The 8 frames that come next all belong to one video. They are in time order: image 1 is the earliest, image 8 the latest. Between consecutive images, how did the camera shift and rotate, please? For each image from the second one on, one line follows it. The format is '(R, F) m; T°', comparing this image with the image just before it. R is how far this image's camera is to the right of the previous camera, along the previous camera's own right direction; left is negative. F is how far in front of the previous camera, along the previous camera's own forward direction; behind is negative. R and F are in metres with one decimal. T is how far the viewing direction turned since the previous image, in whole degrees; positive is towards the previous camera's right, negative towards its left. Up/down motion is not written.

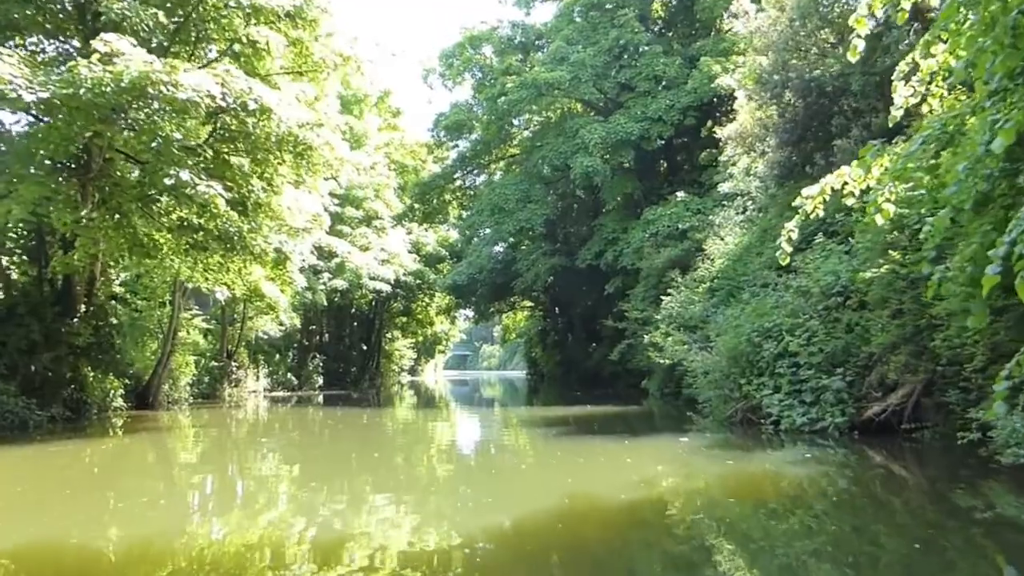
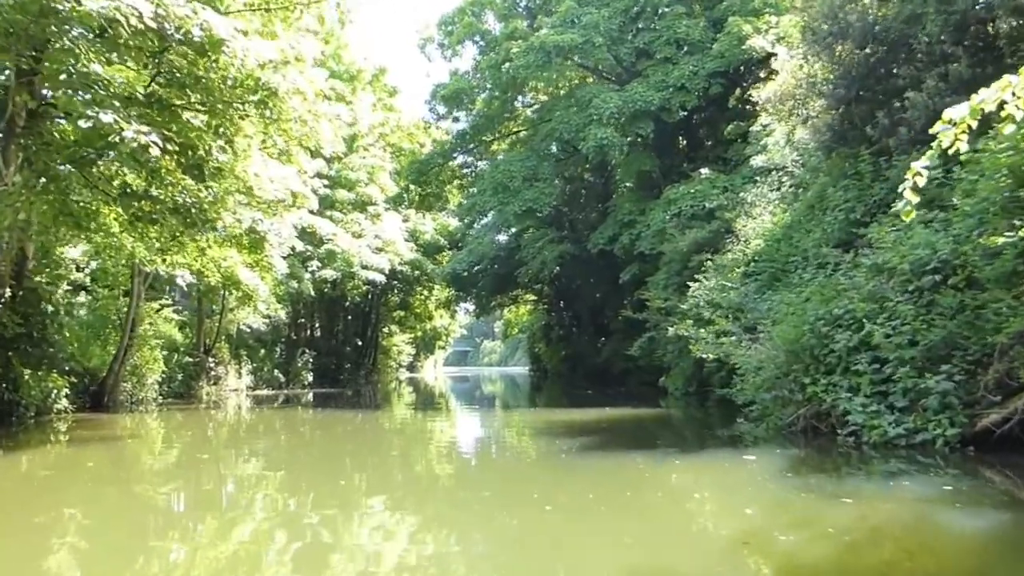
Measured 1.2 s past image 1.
(-0.1, +1.7) m; 0°
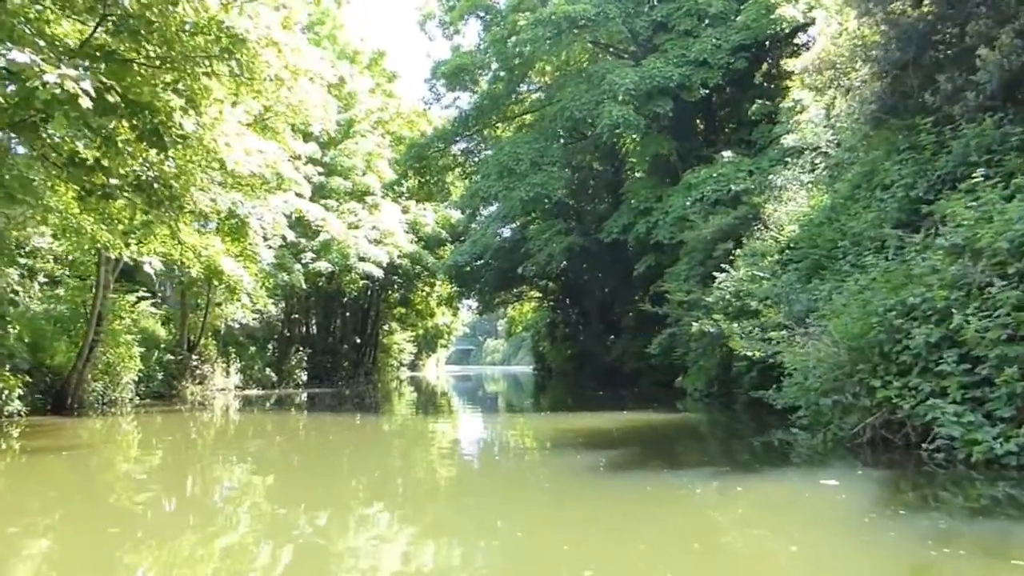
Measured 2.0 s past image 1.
(-0.1, +1.2) m; 0°
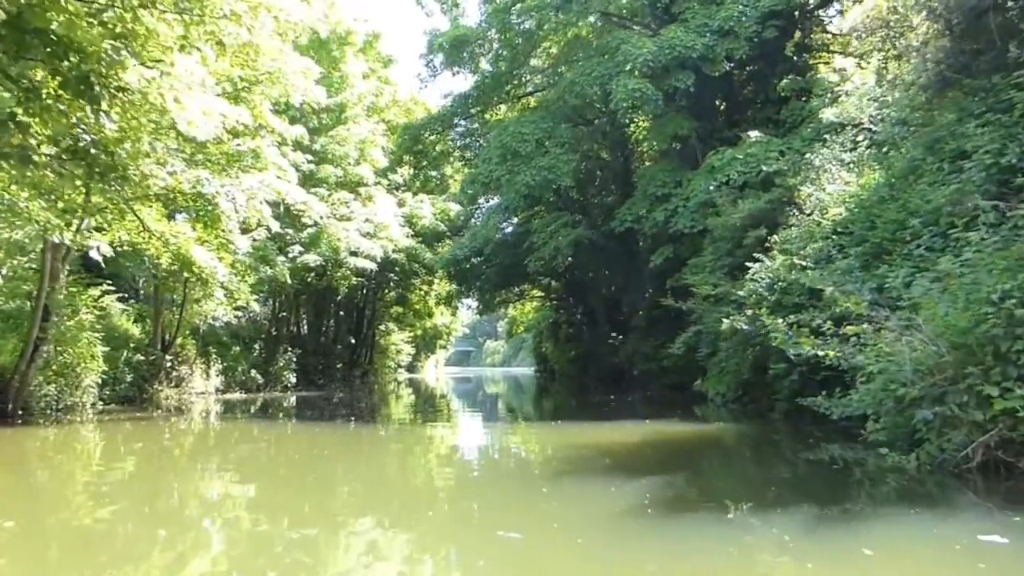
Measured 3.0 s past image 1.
(-0.1, +1.4) m; 0°
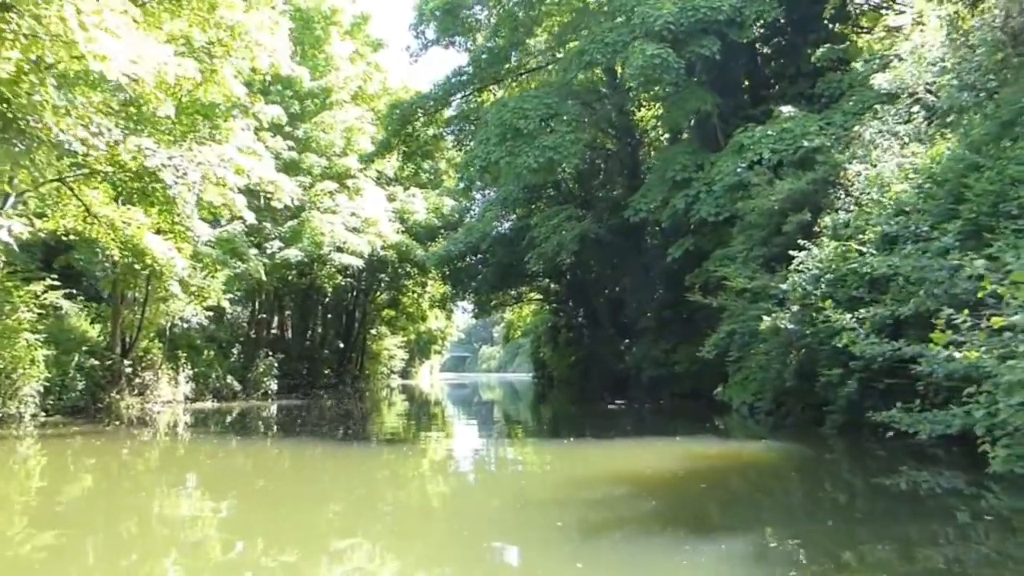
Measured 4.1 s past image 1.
(-0.1, +1.5) m; 0°
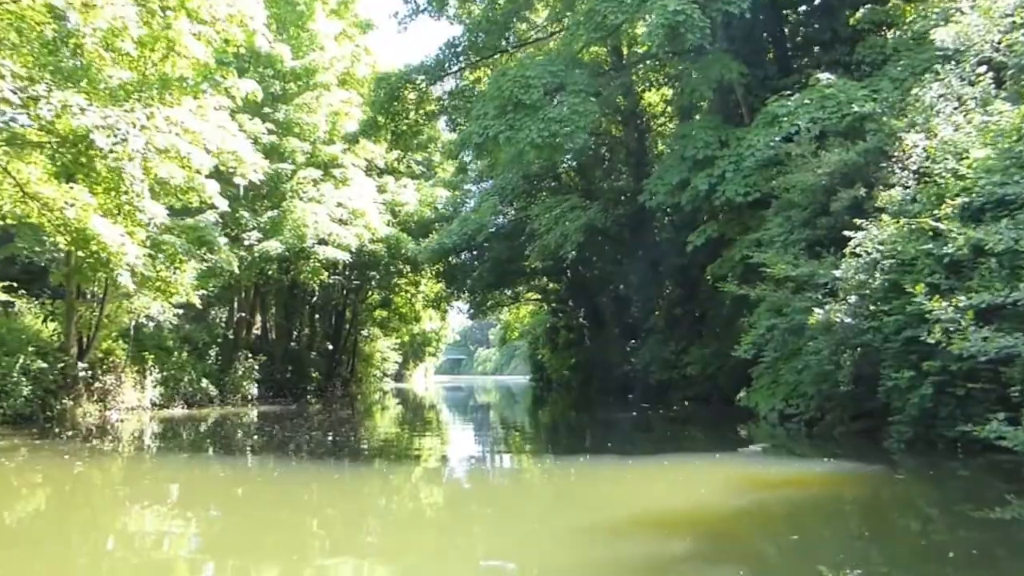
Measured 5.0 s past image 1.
(-0.1, +1.4) m; 0°
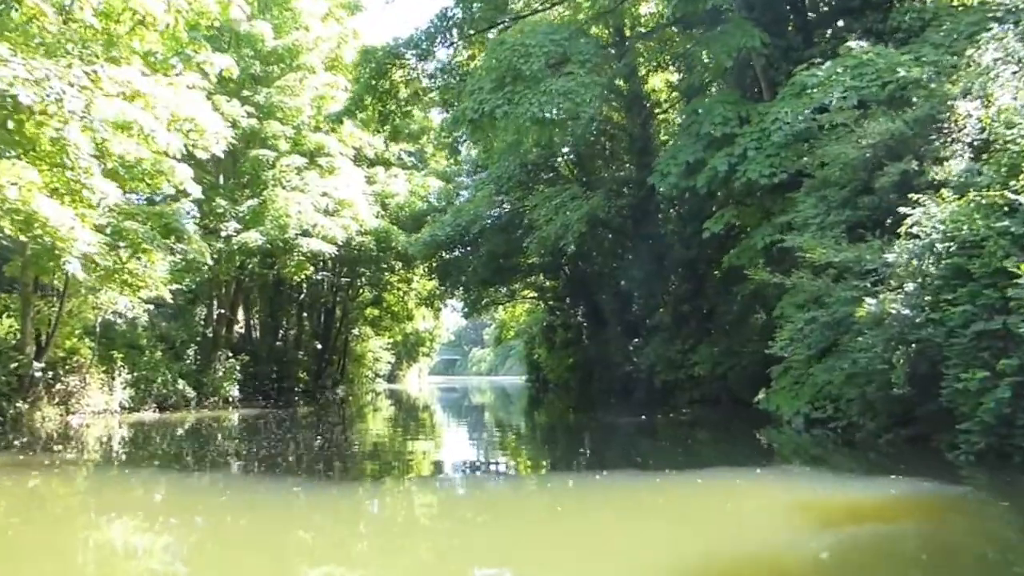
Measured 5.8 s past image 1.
(0.0, +1.0) m; 0°
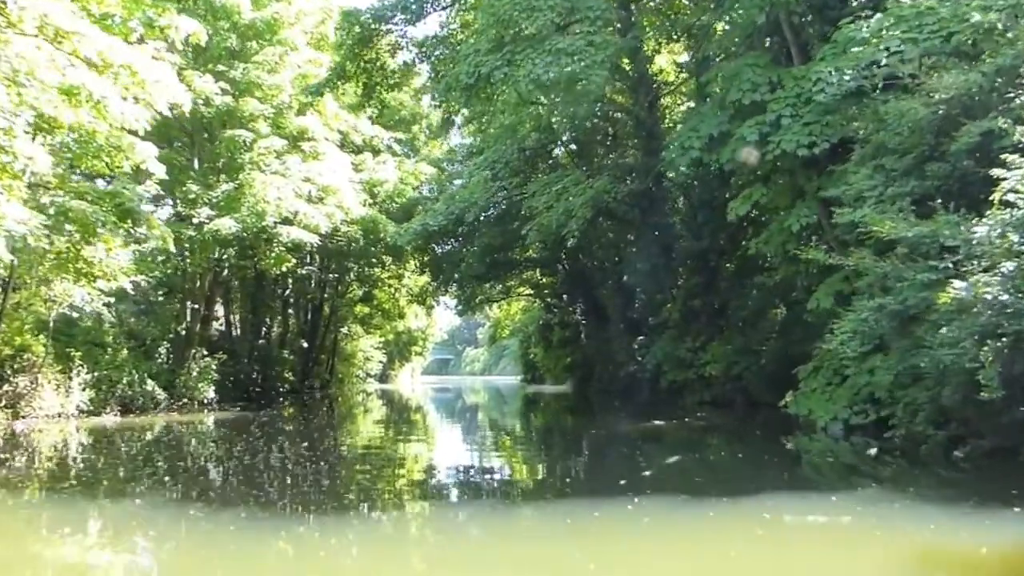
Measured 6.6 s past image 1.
(-0.1, +1.2) m; 0°
